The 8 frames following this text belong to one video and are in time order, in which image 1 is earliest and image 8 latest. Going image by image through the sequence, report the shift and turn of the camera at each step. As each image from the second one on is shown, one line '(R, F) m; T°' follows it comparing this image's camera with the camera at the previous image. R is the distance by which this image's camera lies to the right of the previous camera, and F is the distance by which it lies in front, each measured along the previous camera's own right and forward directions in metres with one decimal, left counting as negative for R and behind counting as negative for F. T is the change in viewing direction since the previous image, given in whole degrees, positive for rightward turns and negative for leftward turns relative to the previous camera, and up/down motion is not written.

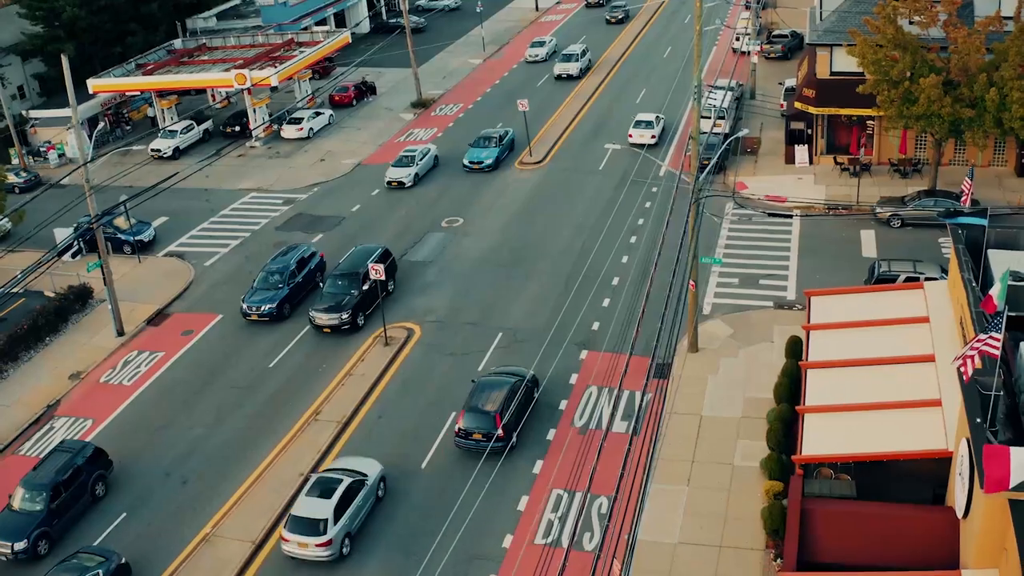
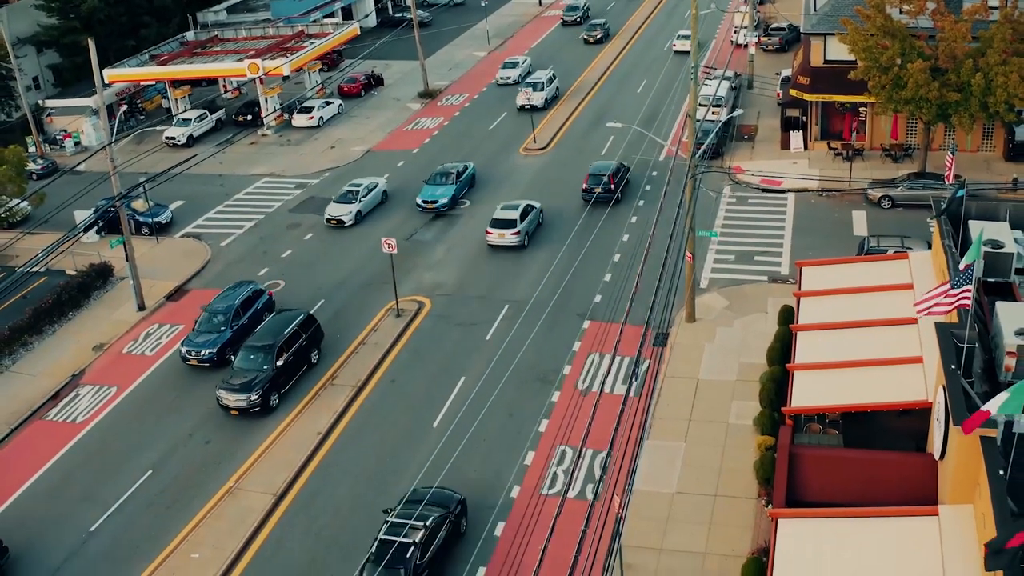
(-0.2, -1.6) m; 0°
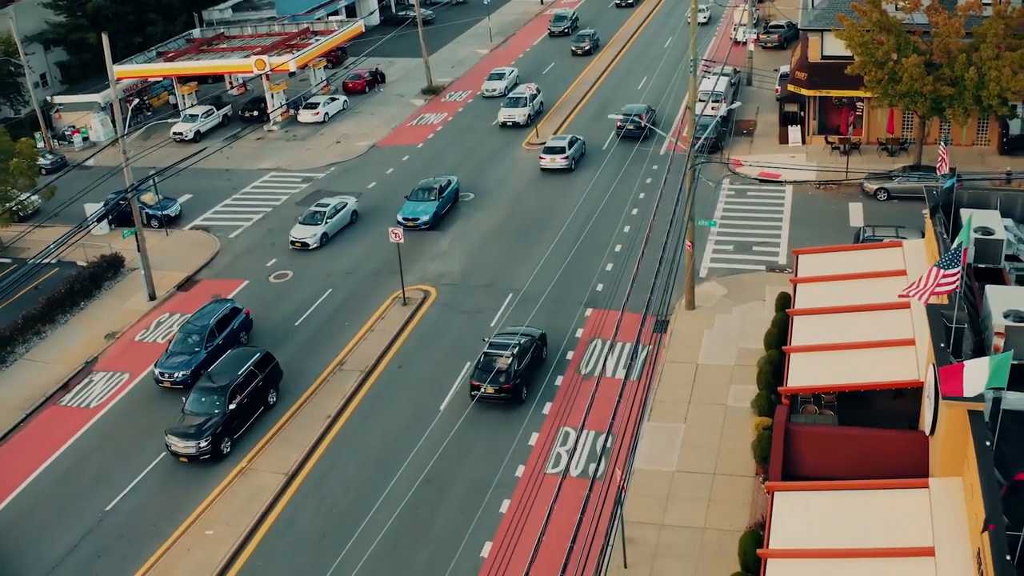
(-0.1, -0.8) m; 0°
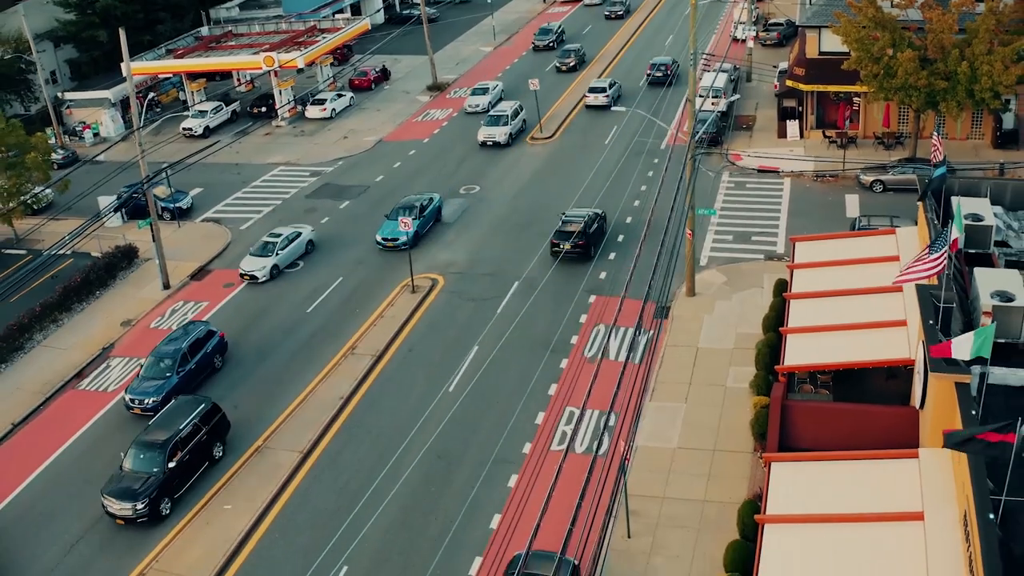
(-0.2, -1.1) m; 0°
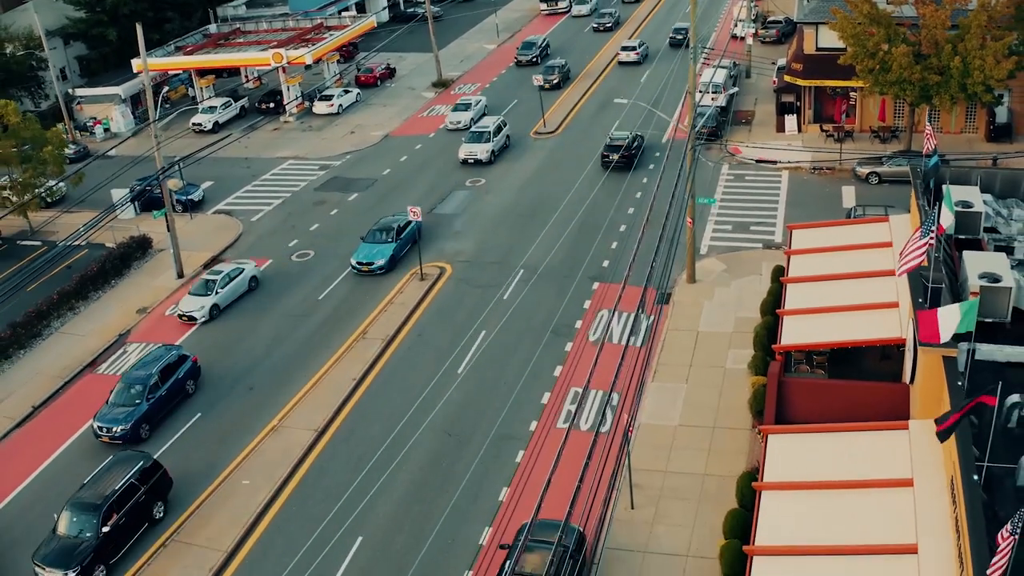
(-0.2, -1.1) m; 0°
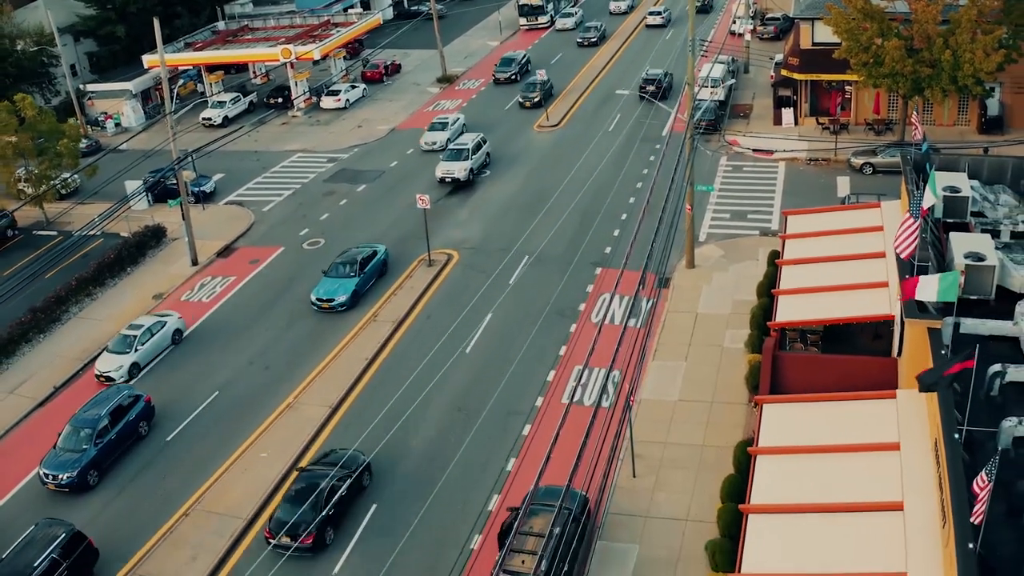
(-0.2, -1.3) m; 0°
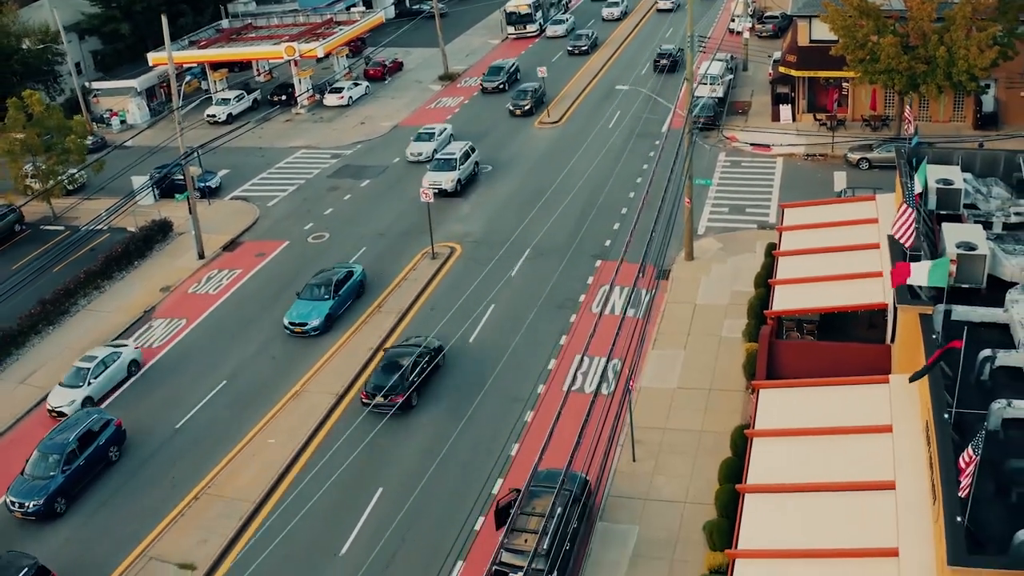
(-0.1, -0.7) m; 0°
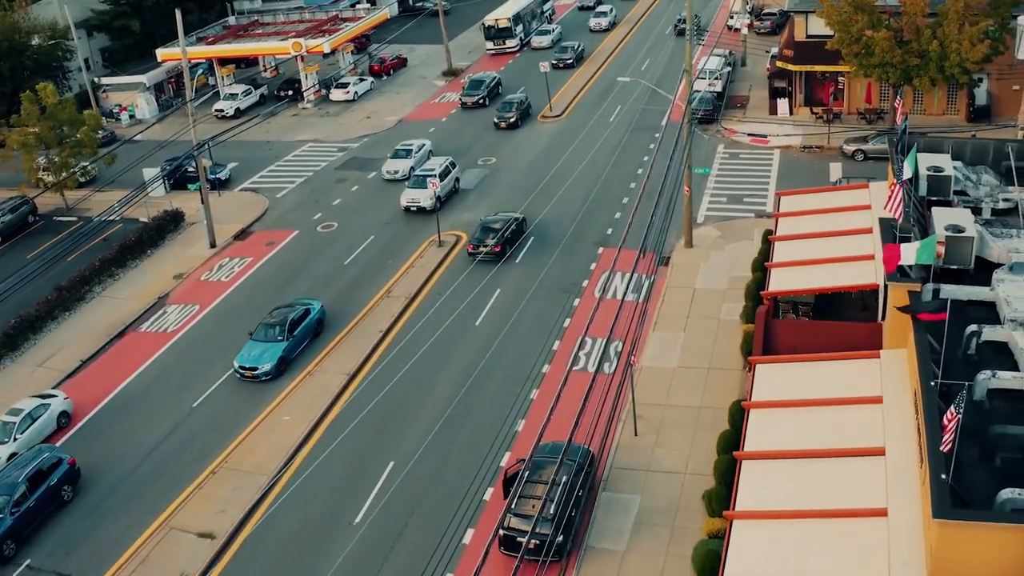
(-0.2, -1.2) m; 0°
